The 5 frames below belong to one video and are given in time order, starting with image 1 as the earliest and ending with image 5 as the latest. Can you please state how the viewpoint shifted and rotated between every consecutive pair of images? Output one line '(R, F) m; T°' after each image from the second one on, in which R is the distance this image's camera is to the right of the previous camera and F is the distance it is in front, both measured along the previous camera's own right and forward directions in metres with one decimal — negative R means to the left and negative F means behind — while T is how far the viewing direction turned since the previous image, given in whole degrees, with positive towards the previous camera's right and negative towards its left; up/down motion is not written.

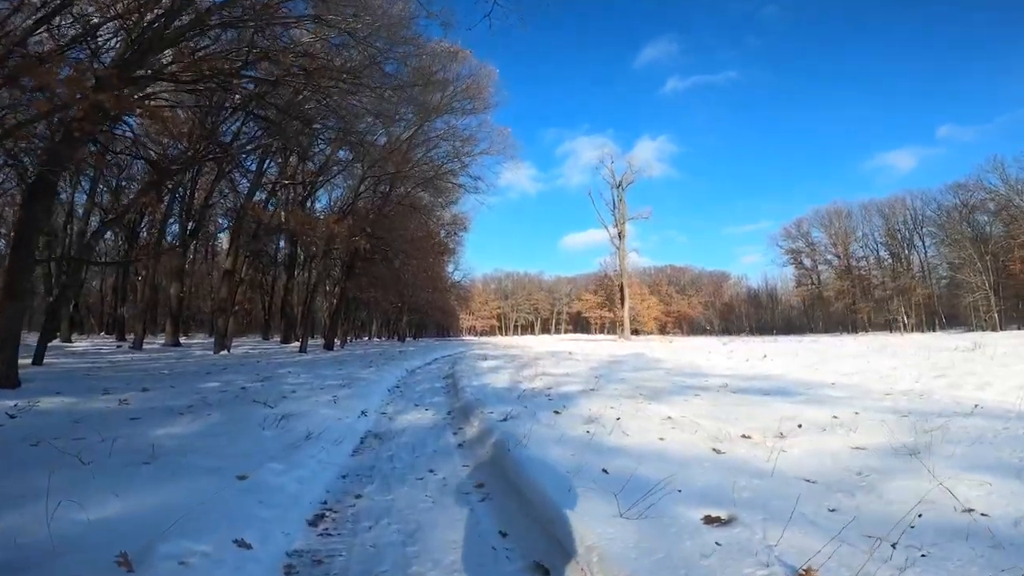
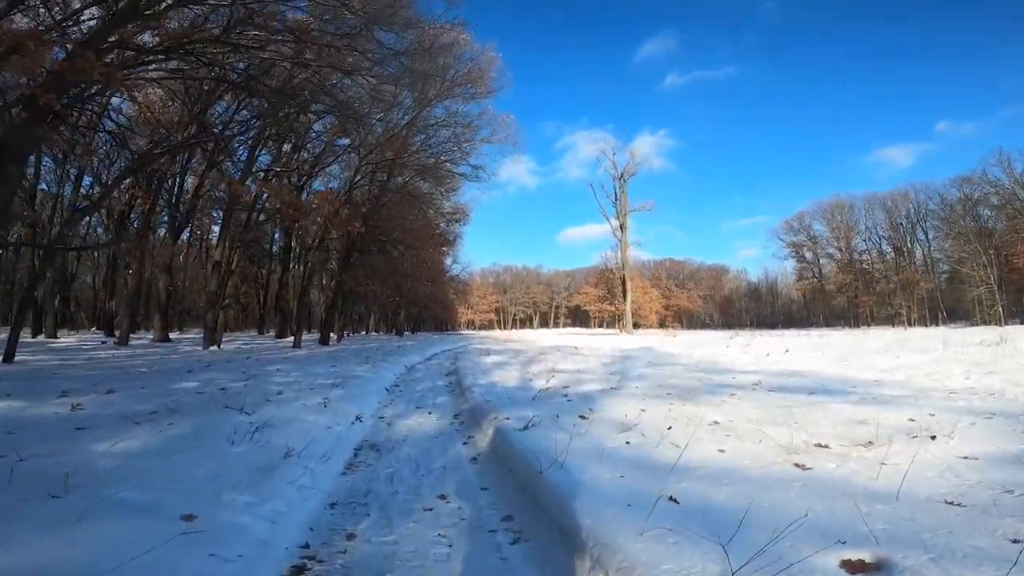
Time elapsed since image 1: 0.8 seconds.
(-0.2, +1.0) m; 0°
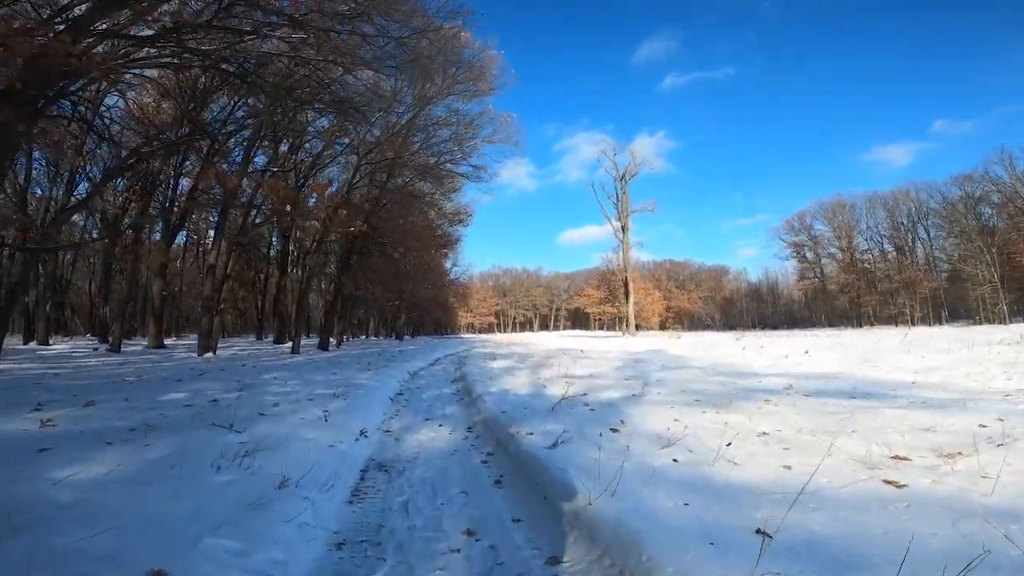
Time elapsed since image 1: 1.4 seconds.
(-0.2, +0.6) m; 0°
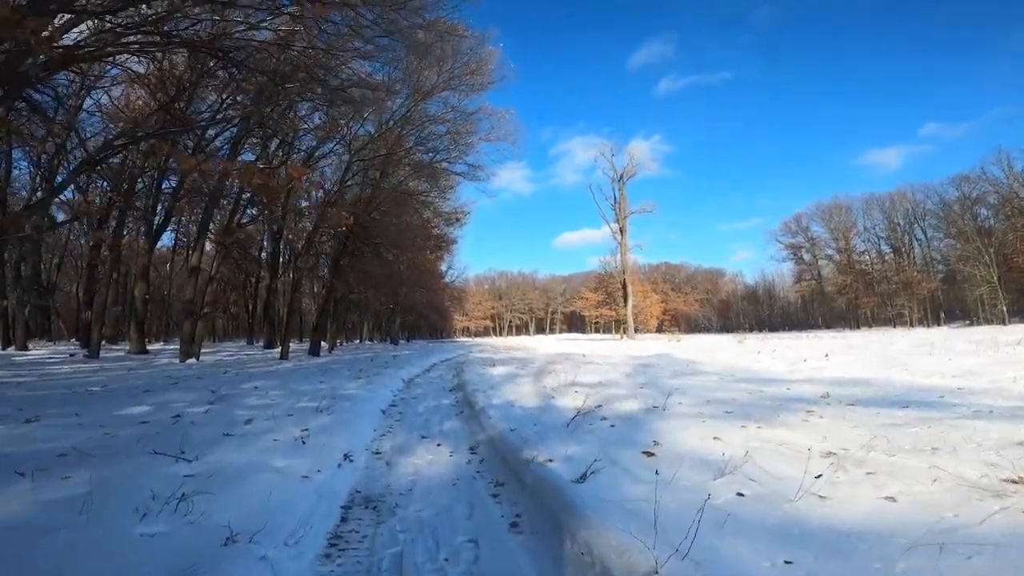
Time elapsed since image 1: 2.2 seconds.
(-0.1, +0.9) m; 0°
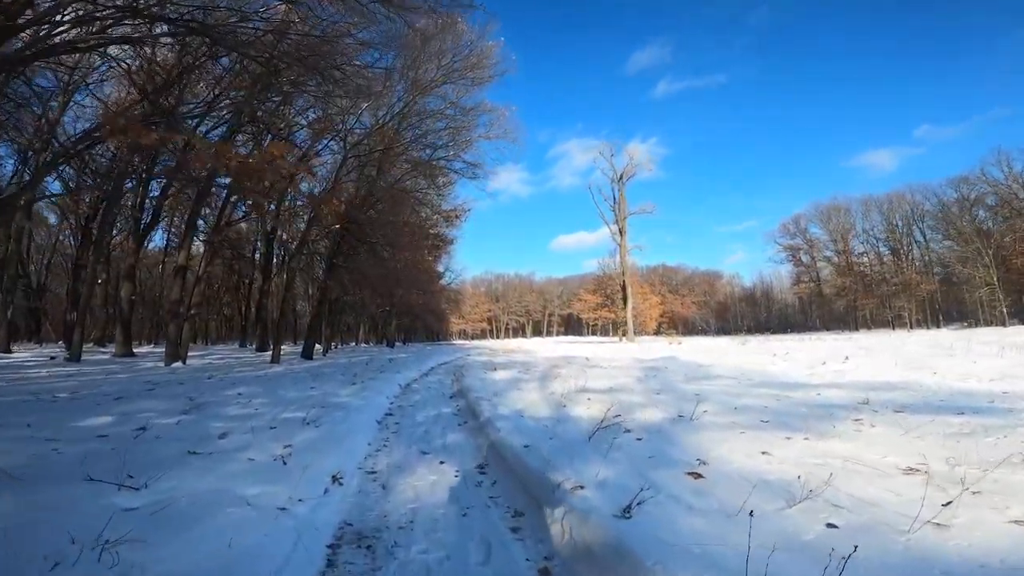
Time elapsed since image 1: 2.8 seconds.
(-0.2, +0.7) m; 0°
